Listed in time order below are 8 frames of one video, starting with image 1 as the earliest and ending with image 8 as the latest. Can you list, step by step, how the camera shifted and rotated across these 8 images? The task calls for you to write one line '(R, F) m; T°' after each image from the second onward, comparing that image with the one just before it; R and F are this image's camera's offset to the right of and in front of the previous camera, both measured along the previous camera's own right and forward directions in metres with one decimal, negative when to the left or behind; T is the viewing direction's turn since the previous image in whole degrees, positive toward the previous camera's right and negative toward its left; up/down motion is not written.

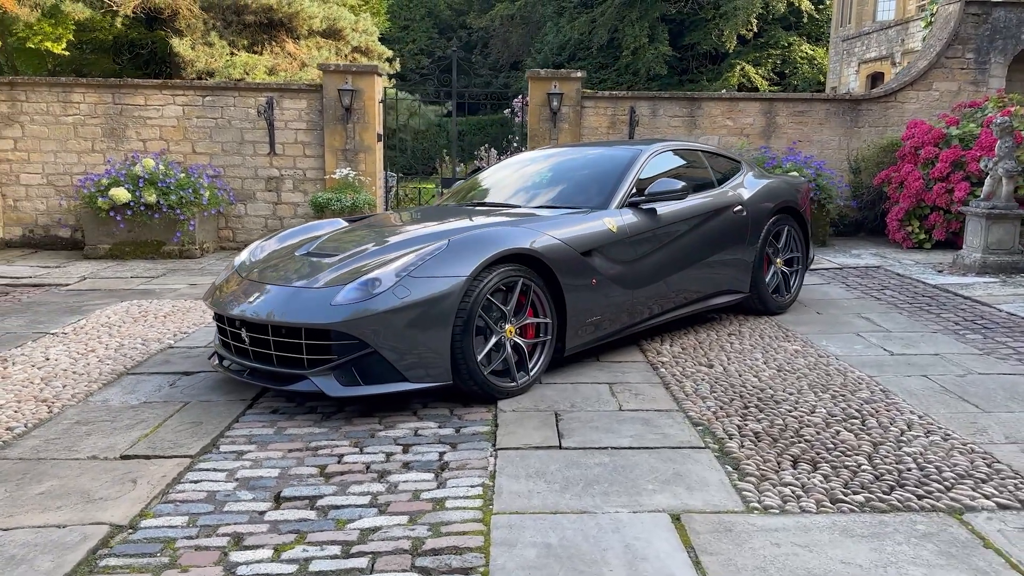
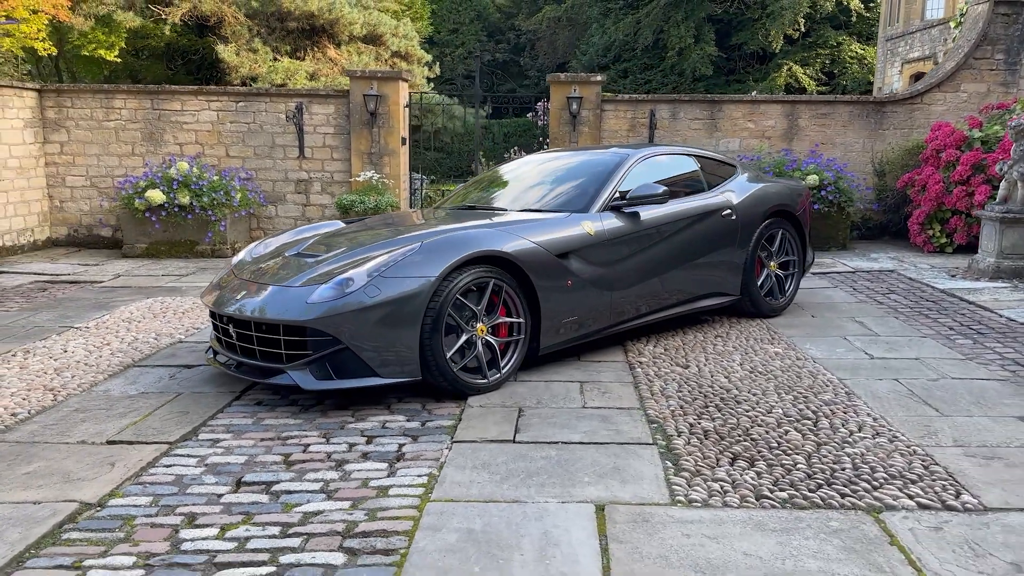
(+0.4, -0.1) m; -4°
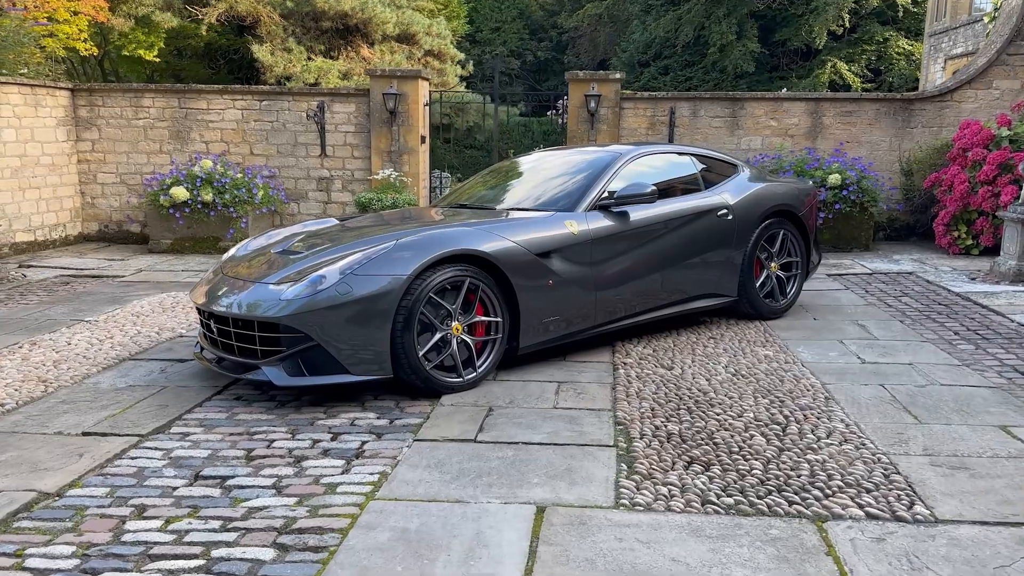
(+0.3, 0.0) m; -3°
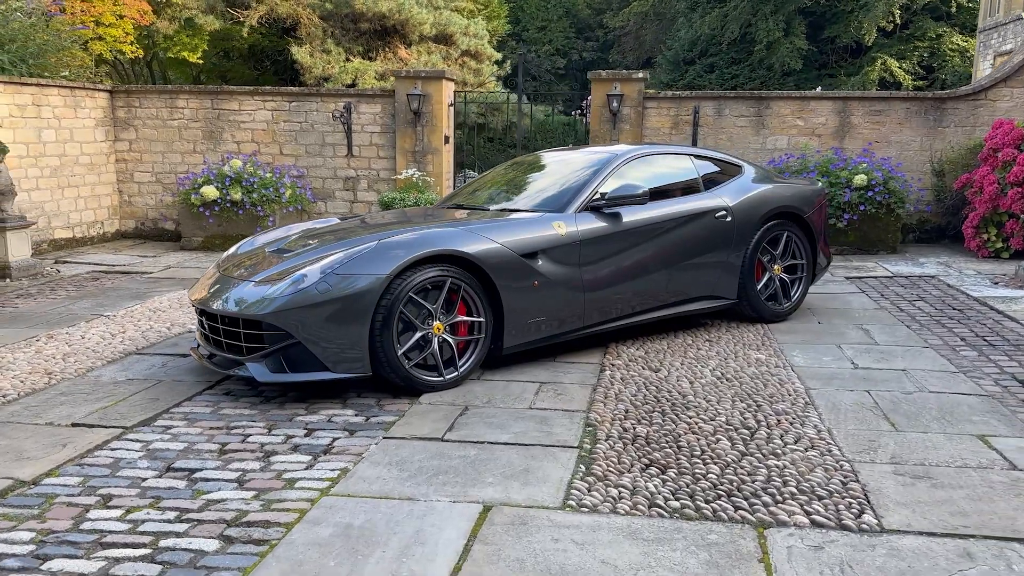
(+0.3, 0.0) m; -3°
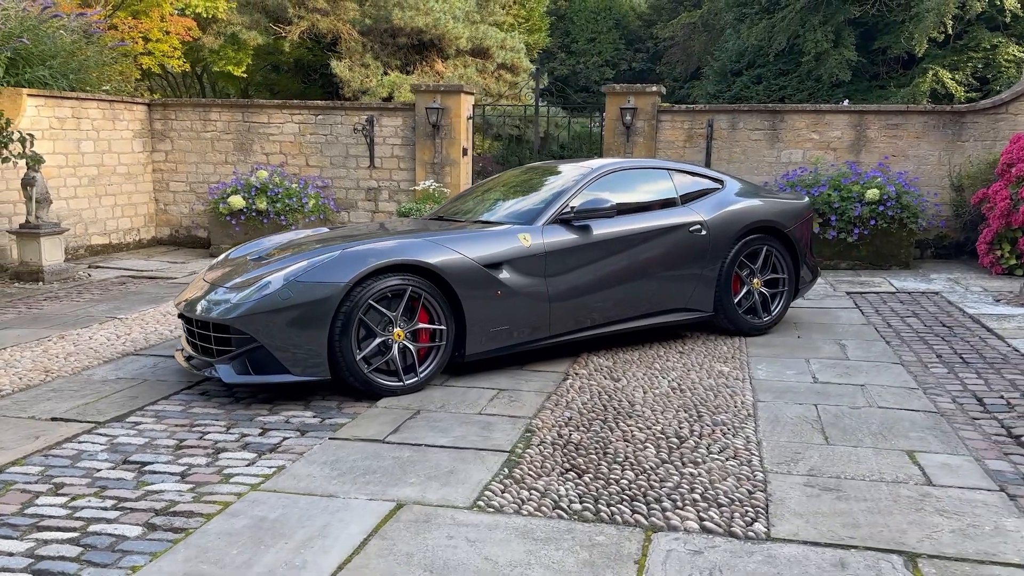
(+0.5, -0.1) m; -4°
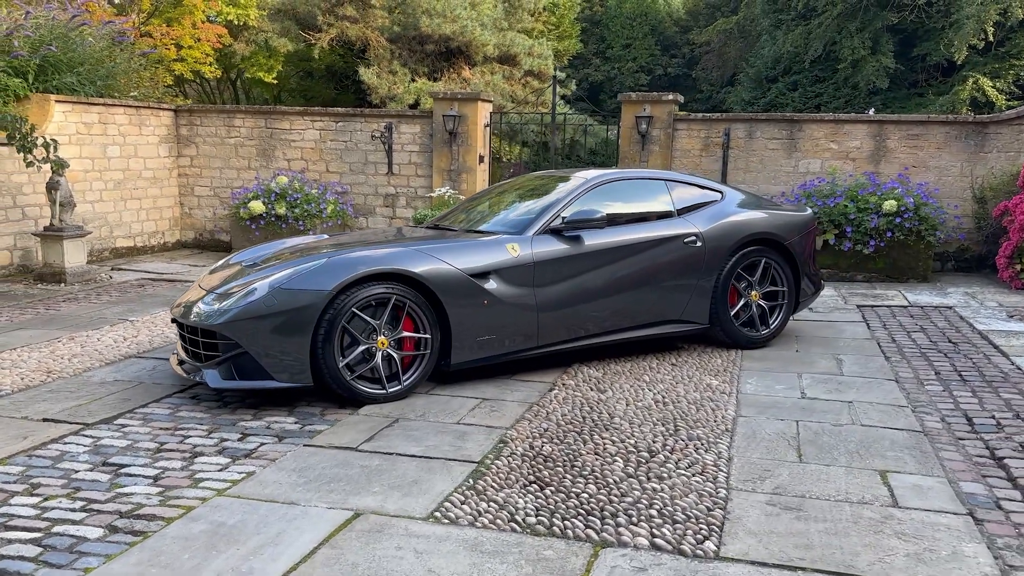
(+0.3, 0.0) m; -3°
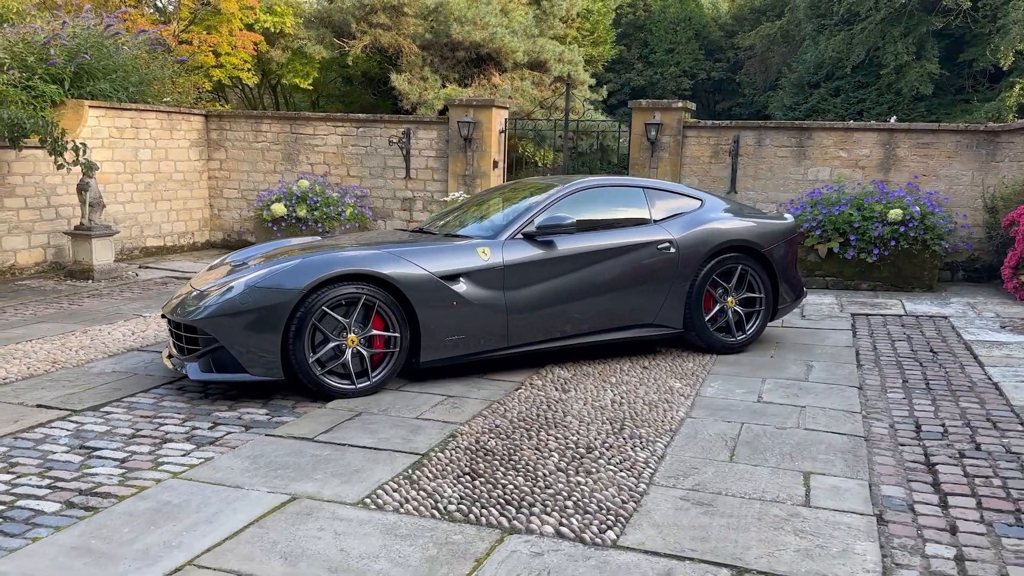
(+0.4, -0.2) m; -3°
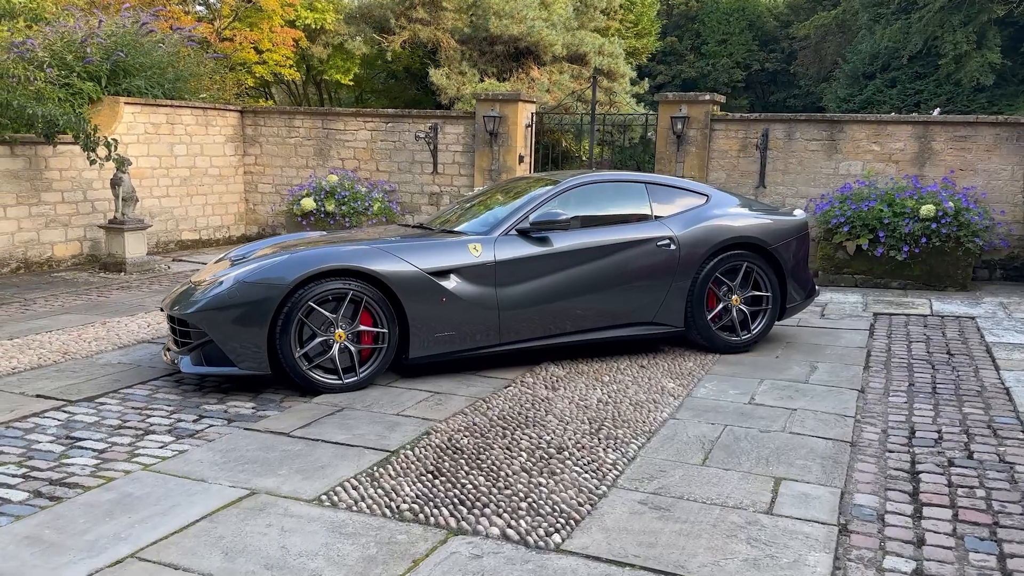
(+0.4, +0.1) m; -4°
